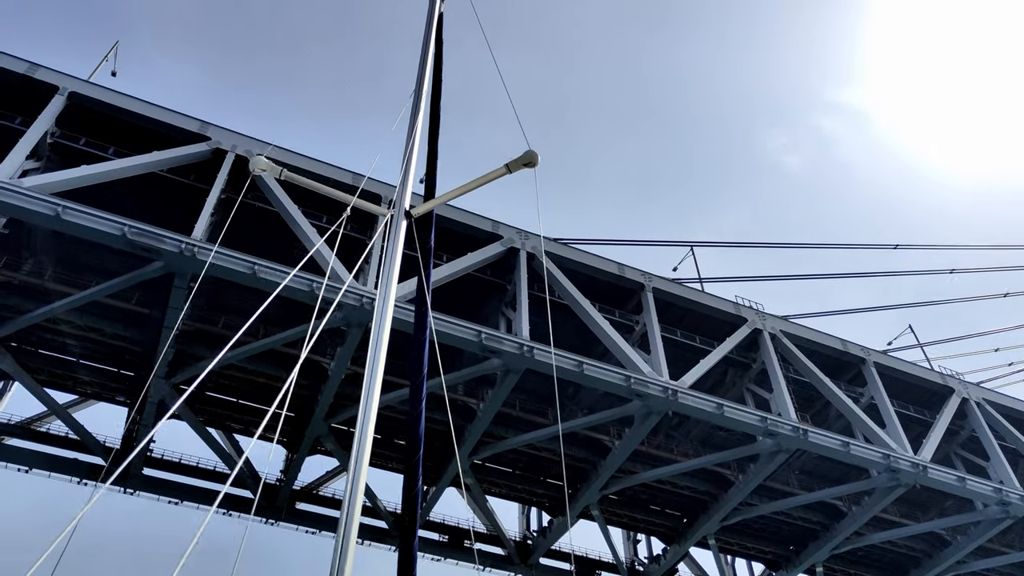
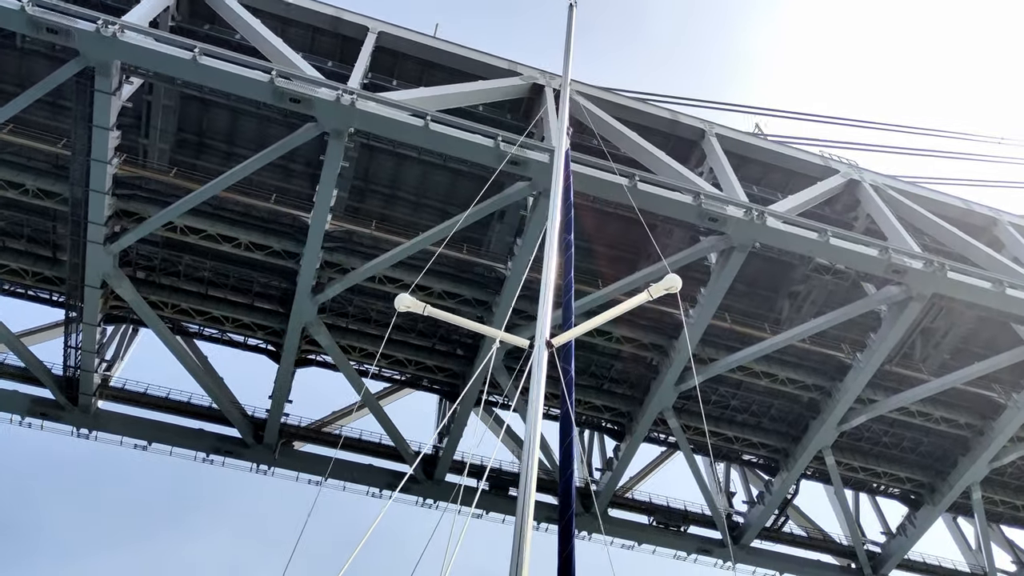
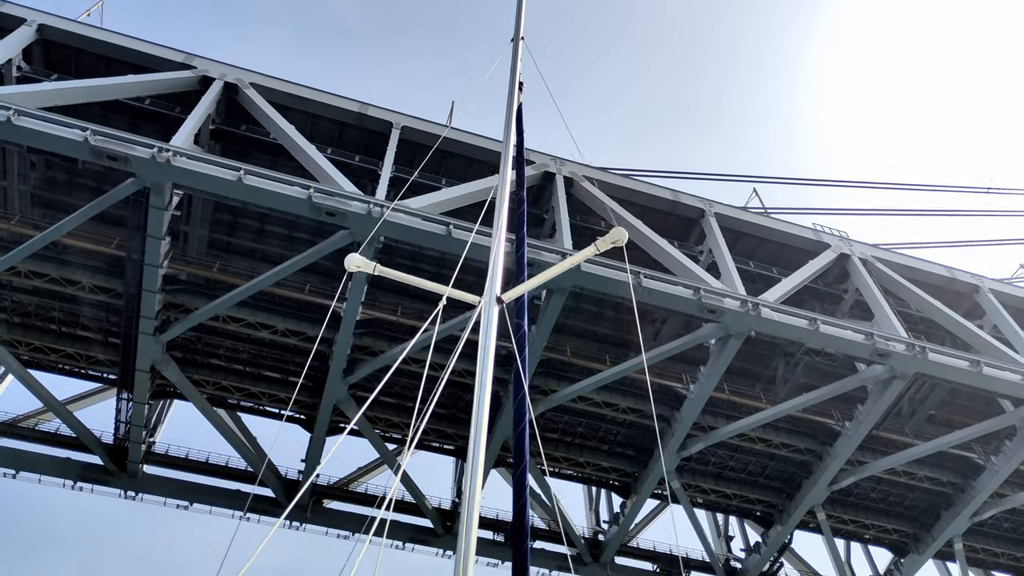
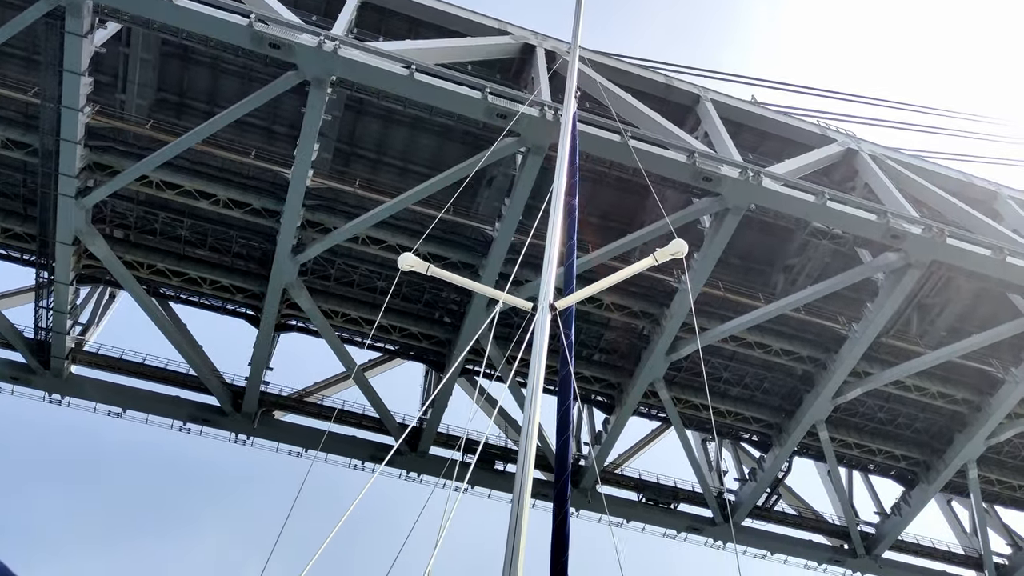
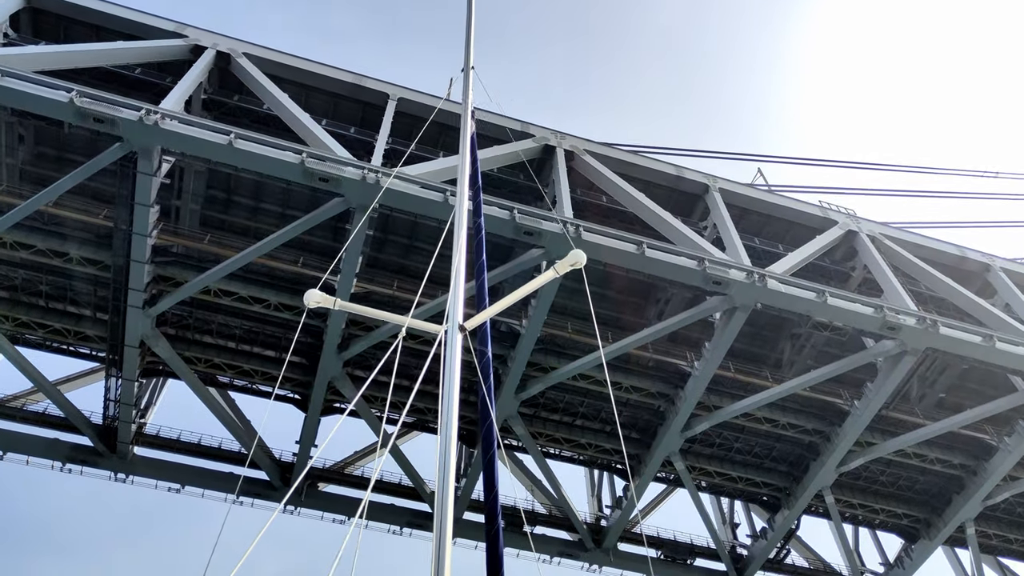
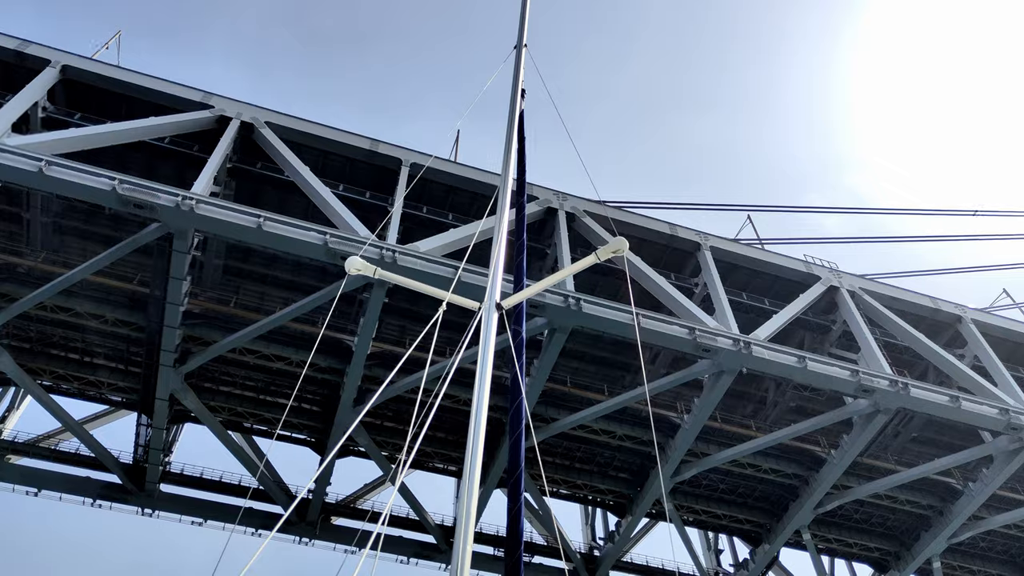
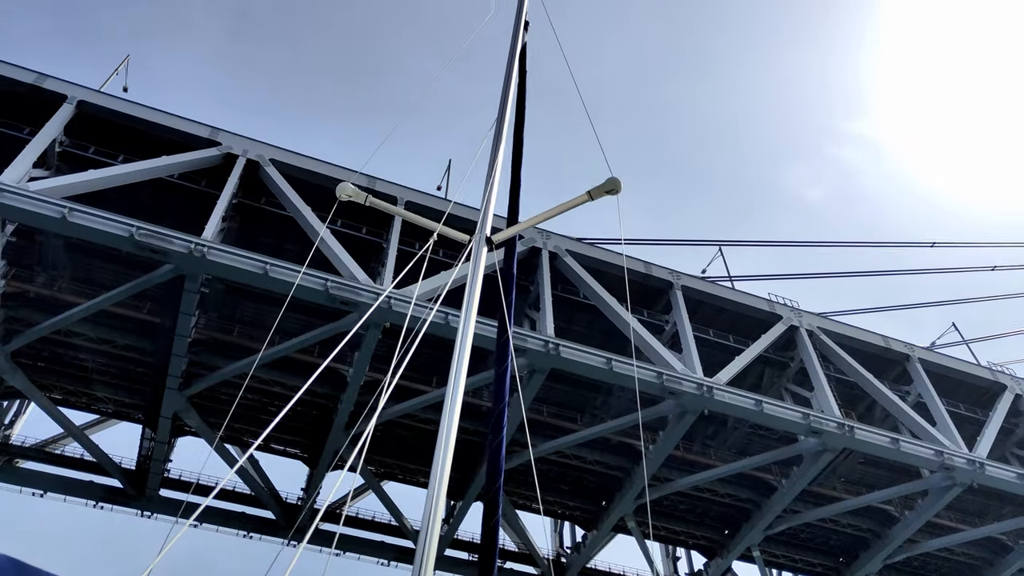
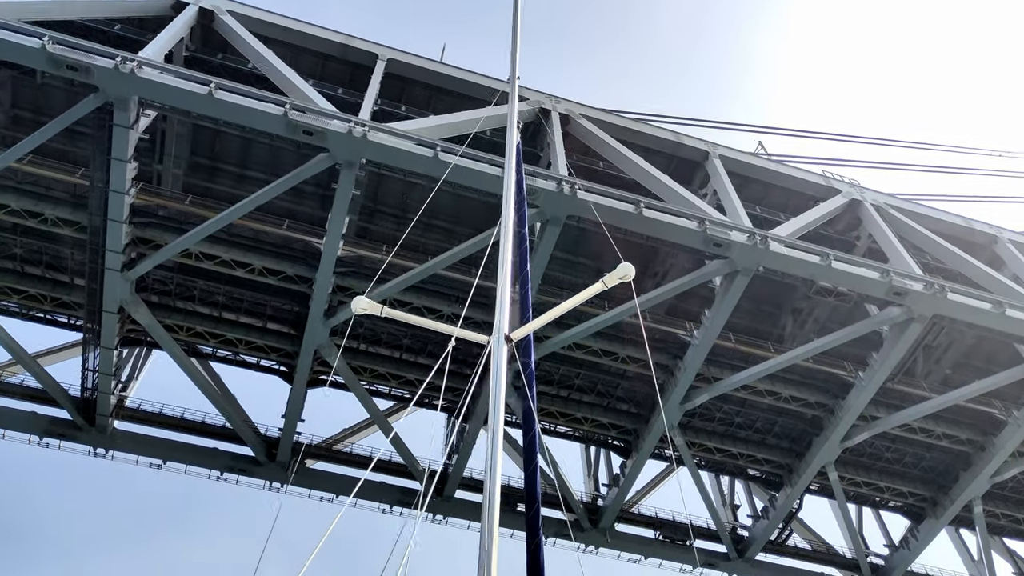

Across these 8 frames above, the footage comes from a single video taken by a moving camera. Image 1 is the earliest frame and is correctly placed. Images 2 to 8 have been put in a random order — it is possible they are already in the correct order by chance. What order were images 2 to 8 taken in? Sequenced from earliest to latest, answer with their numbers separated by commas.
7, 6, 3, 5, 8, 2, 4
